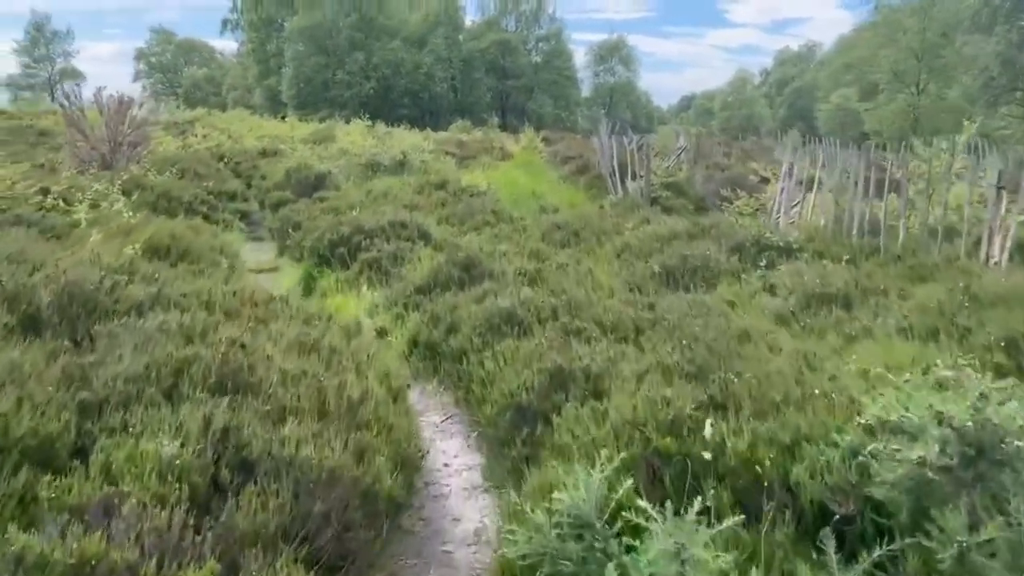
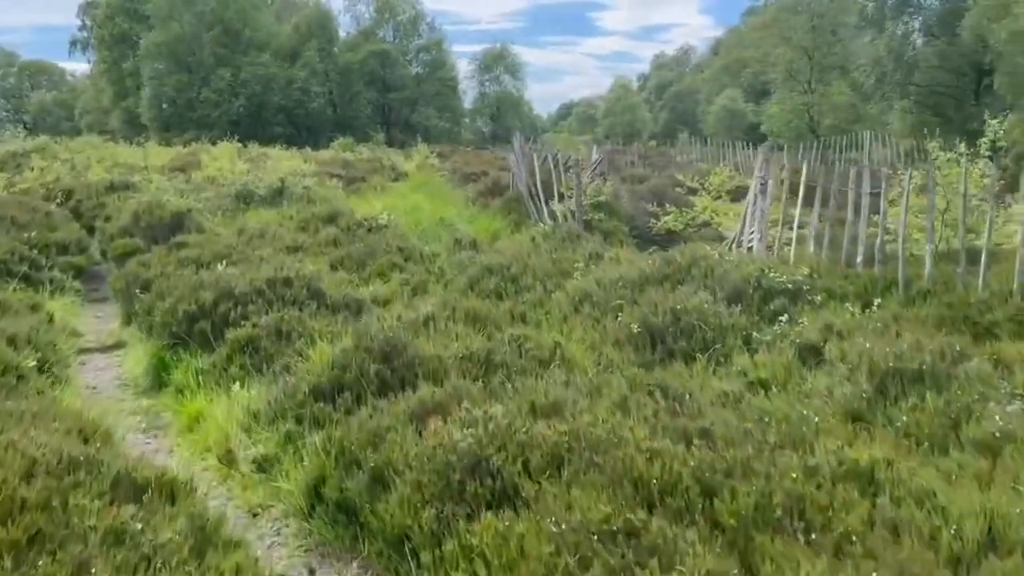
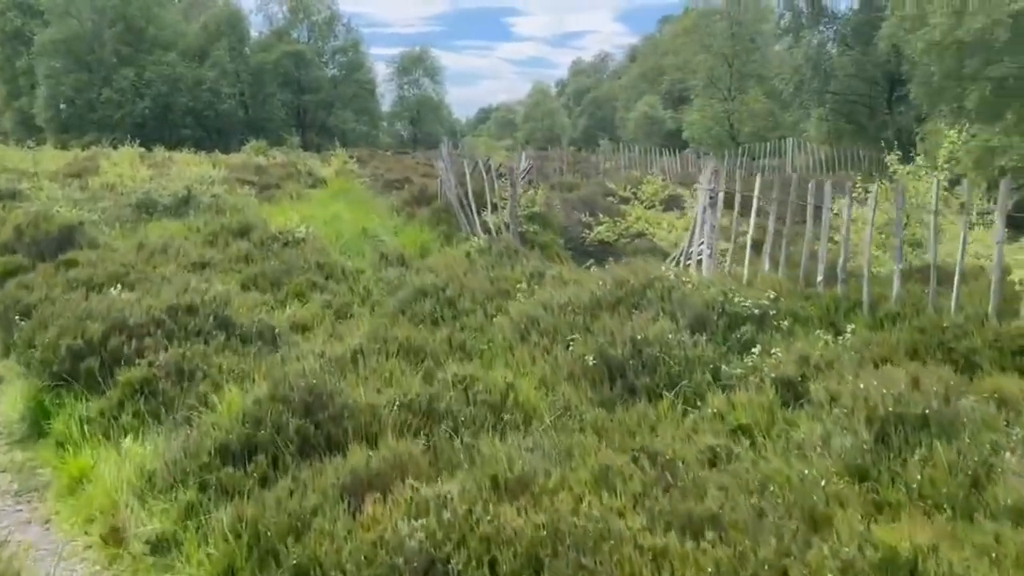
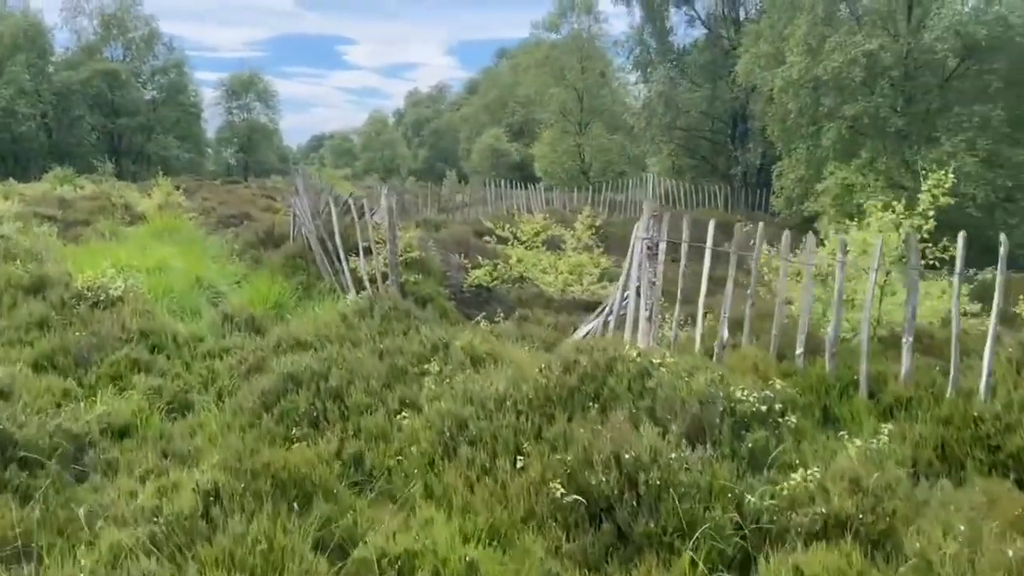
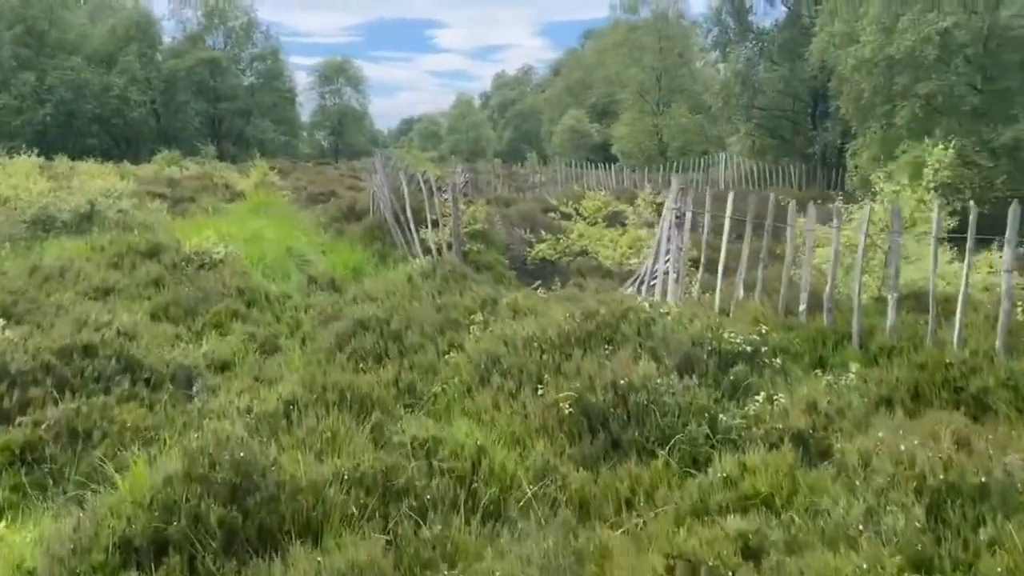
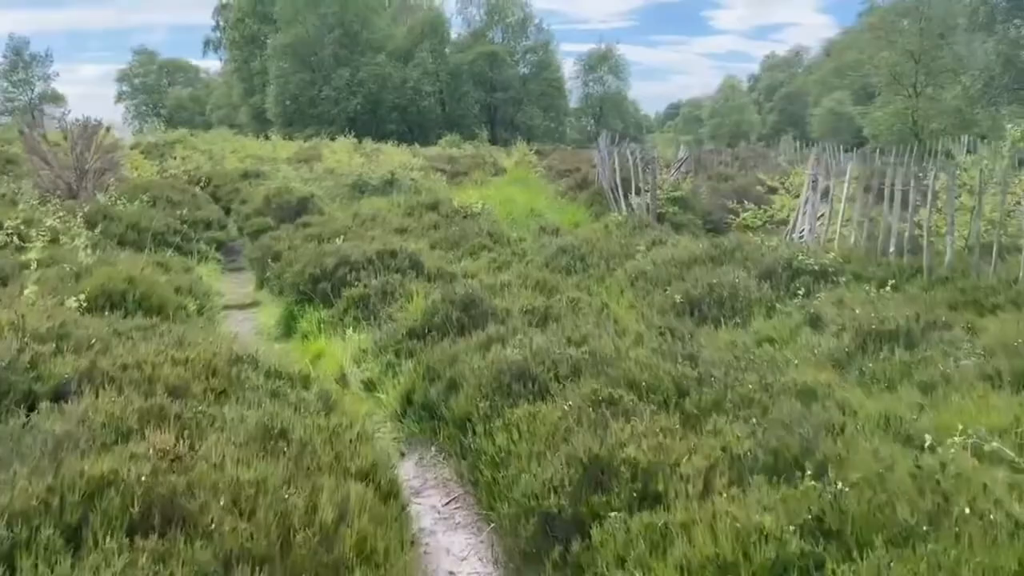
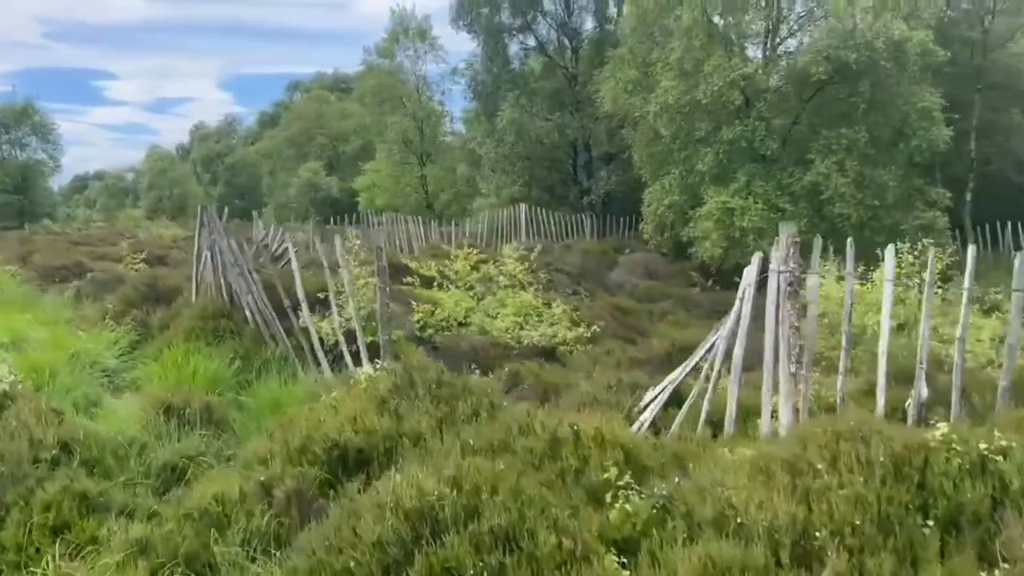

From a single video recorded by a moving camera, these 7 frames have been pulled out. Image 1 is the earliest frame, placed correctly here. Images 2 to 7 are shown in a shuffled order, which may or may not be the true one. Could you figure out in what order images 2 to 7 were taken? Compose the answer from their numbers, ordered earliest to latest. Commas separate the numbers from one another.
6, 2, 3, 5, 4, 7
